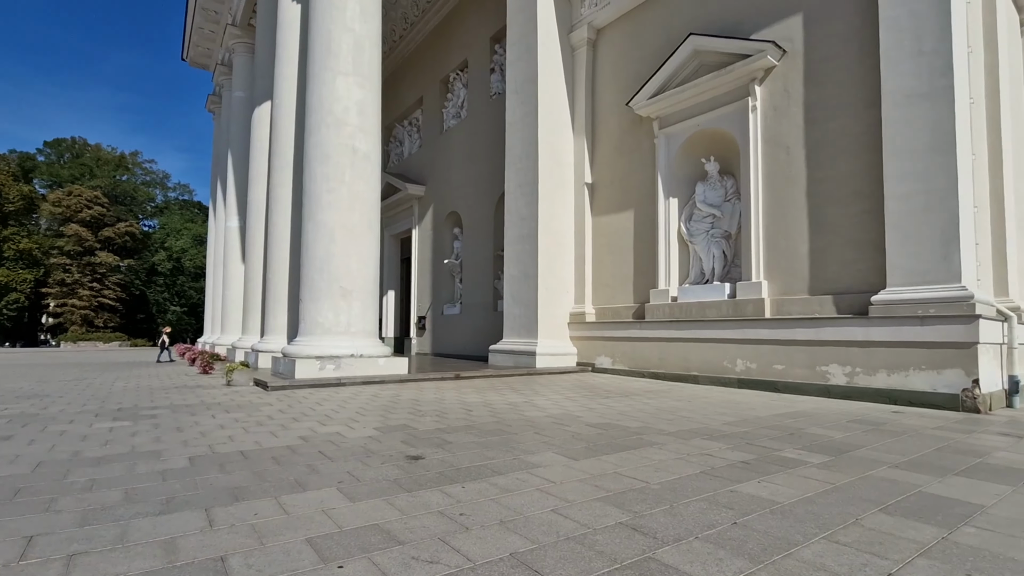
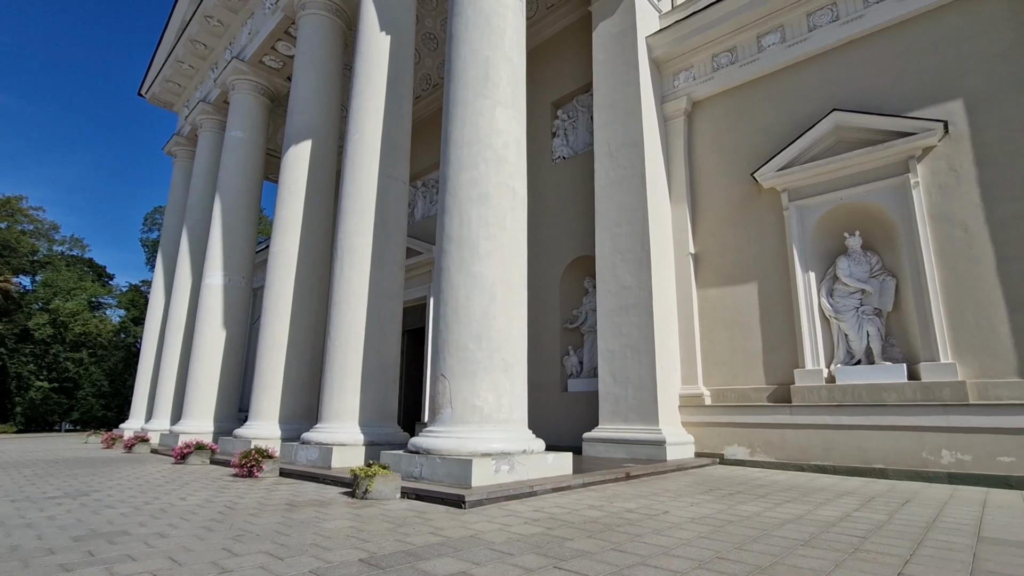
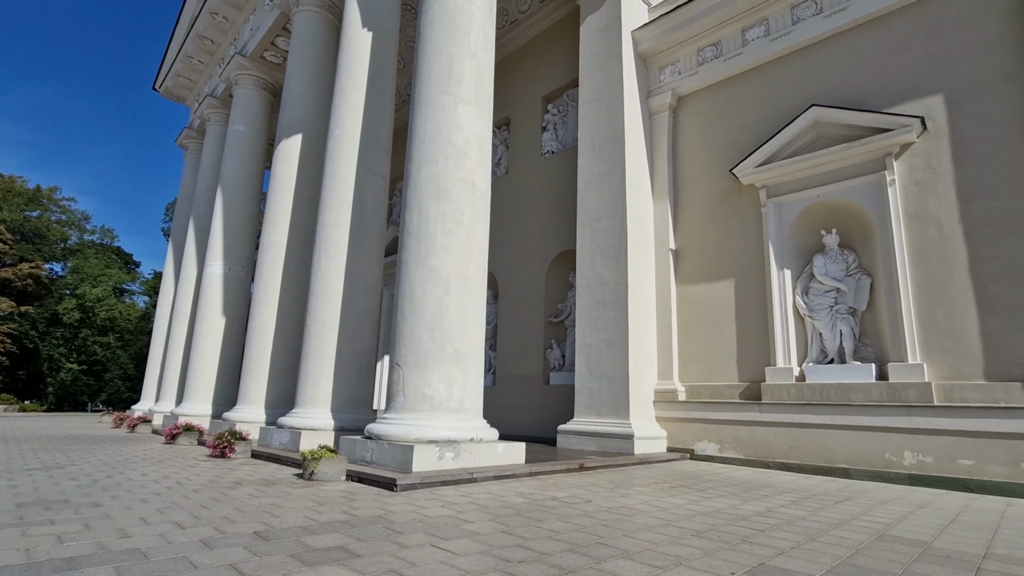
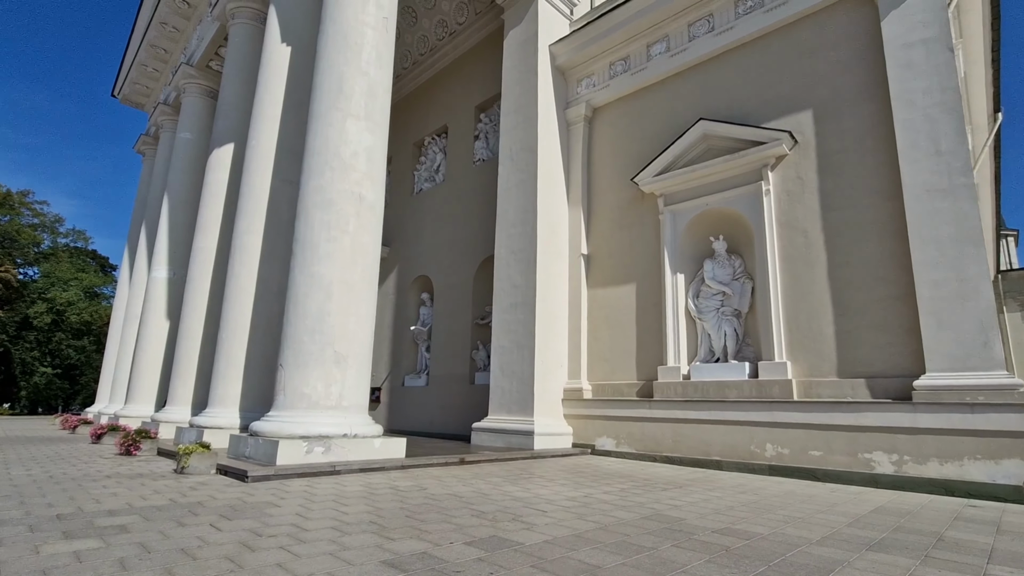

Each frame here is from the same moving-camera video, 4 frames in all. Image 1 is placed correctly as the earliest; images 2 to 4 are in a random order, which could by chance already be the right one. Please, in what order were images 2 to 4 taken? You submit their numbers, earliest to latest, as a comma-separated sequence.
4, 3, 2
